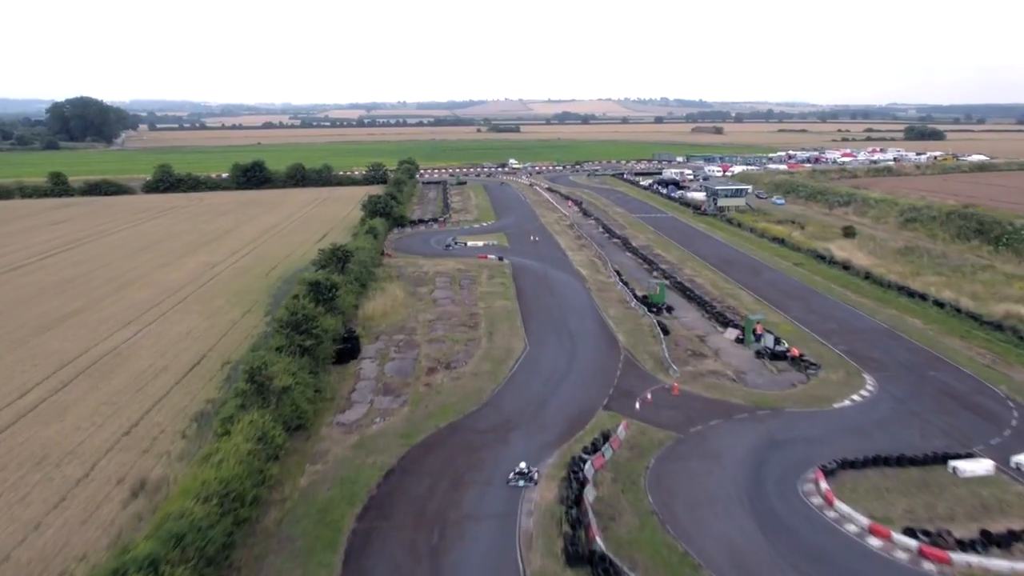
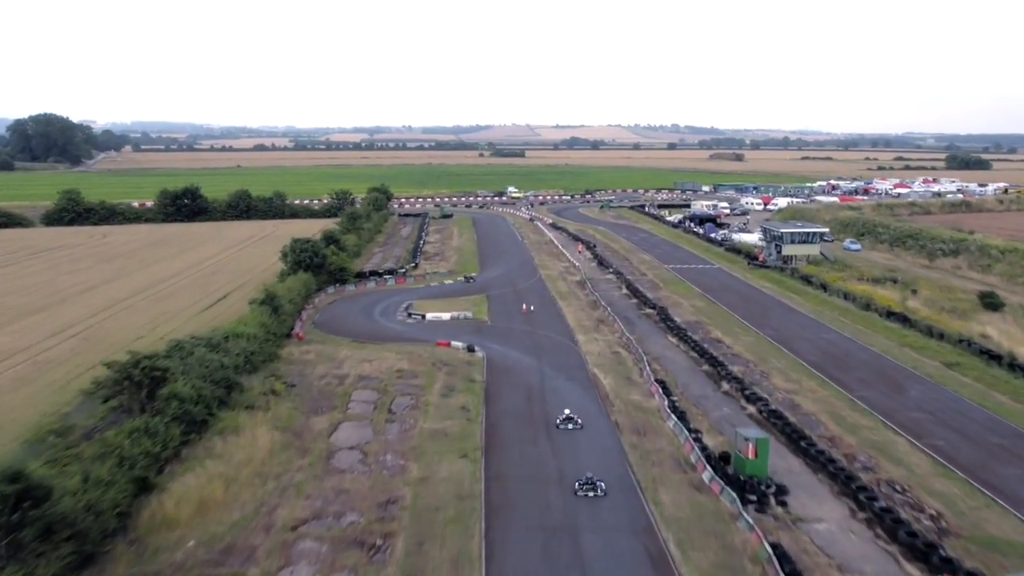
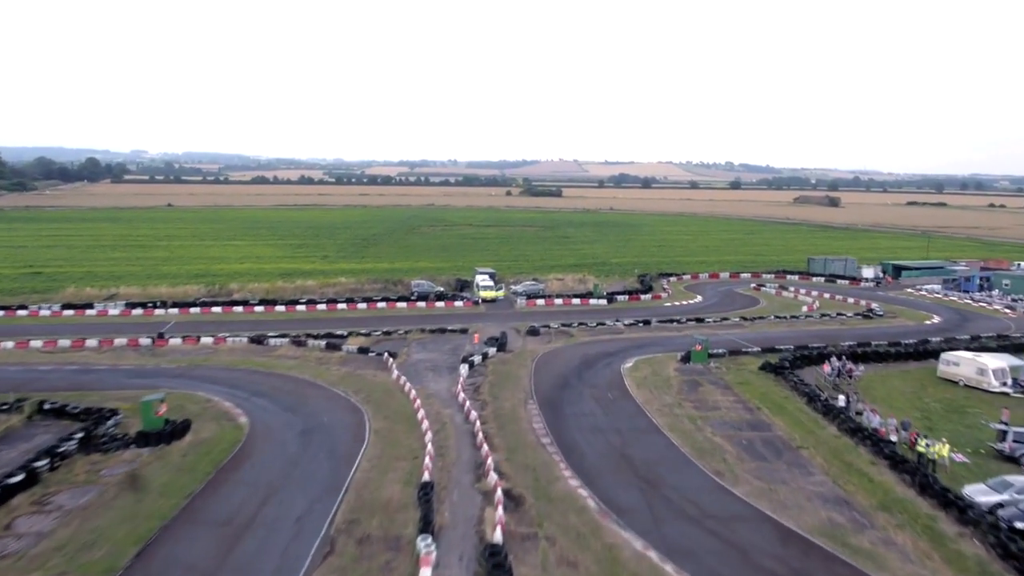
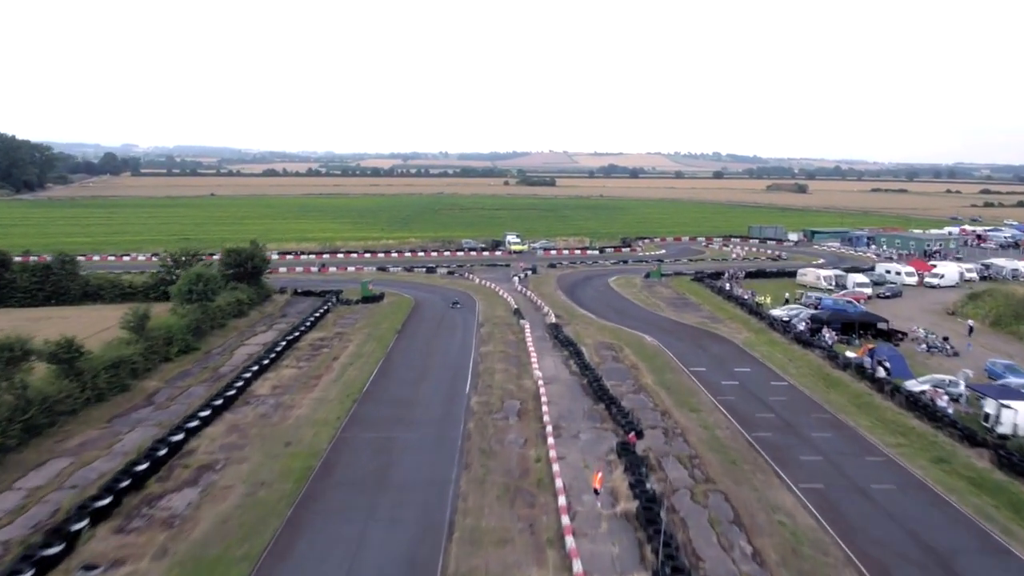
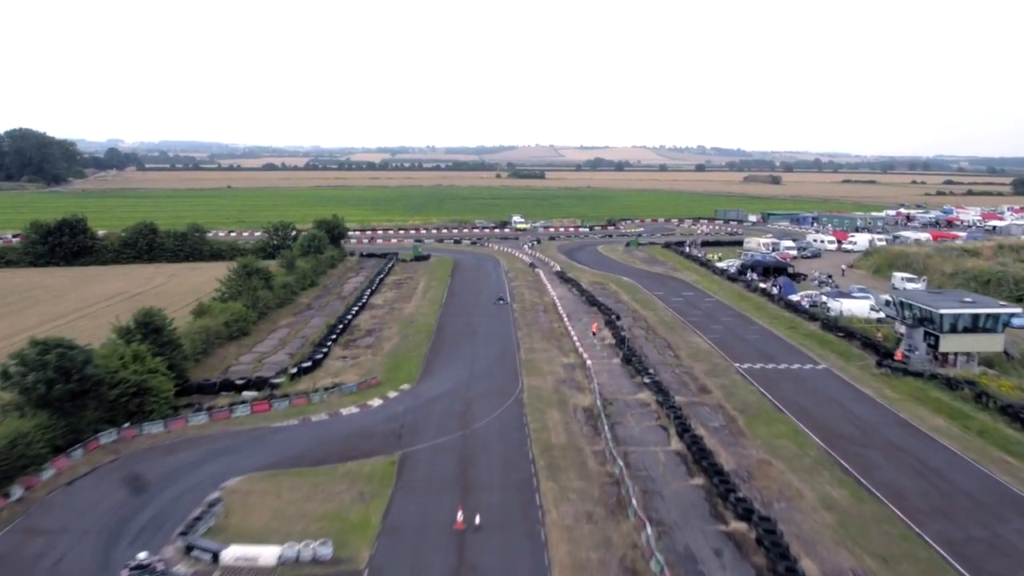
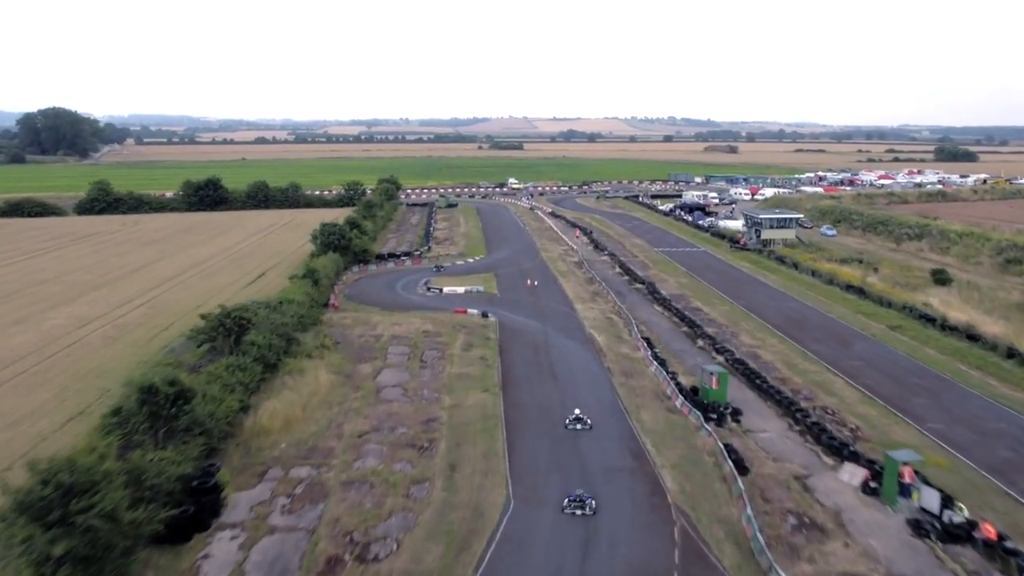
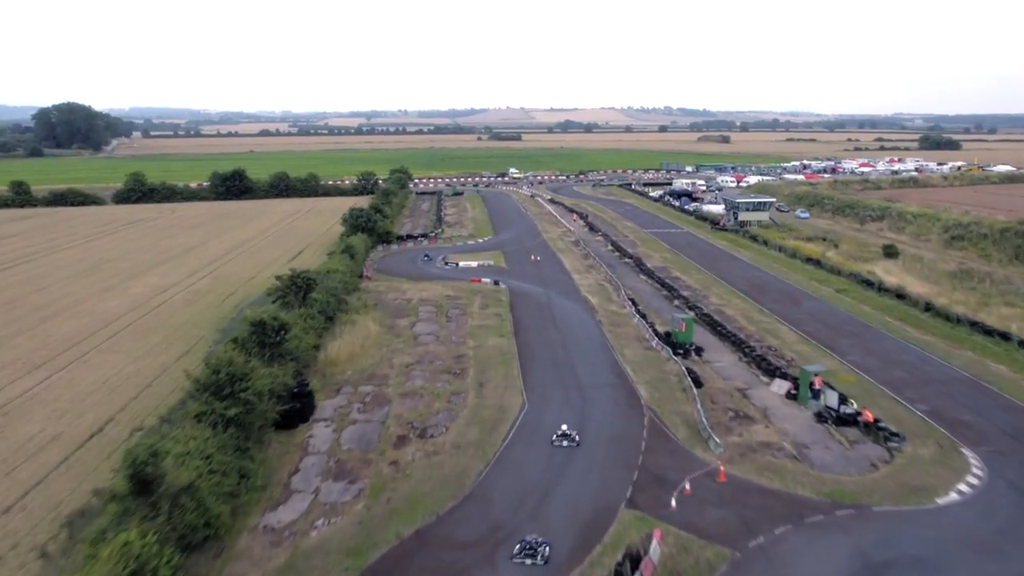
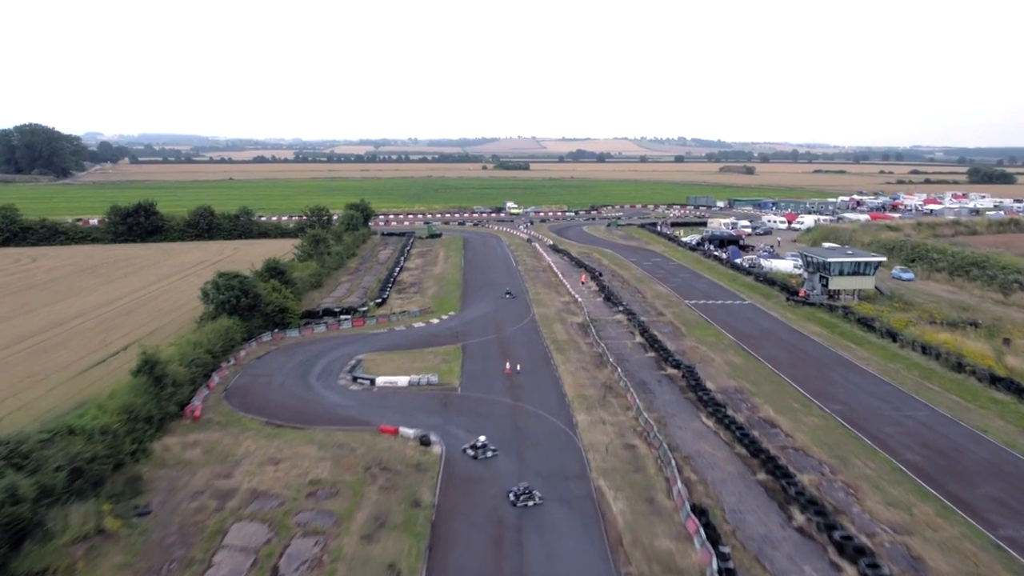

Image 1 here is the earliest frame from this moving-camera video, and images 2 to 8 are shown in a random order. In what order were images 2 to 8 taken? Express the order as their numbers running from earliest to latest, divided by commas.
7, 6, 2, 8, 5, 4, 3
